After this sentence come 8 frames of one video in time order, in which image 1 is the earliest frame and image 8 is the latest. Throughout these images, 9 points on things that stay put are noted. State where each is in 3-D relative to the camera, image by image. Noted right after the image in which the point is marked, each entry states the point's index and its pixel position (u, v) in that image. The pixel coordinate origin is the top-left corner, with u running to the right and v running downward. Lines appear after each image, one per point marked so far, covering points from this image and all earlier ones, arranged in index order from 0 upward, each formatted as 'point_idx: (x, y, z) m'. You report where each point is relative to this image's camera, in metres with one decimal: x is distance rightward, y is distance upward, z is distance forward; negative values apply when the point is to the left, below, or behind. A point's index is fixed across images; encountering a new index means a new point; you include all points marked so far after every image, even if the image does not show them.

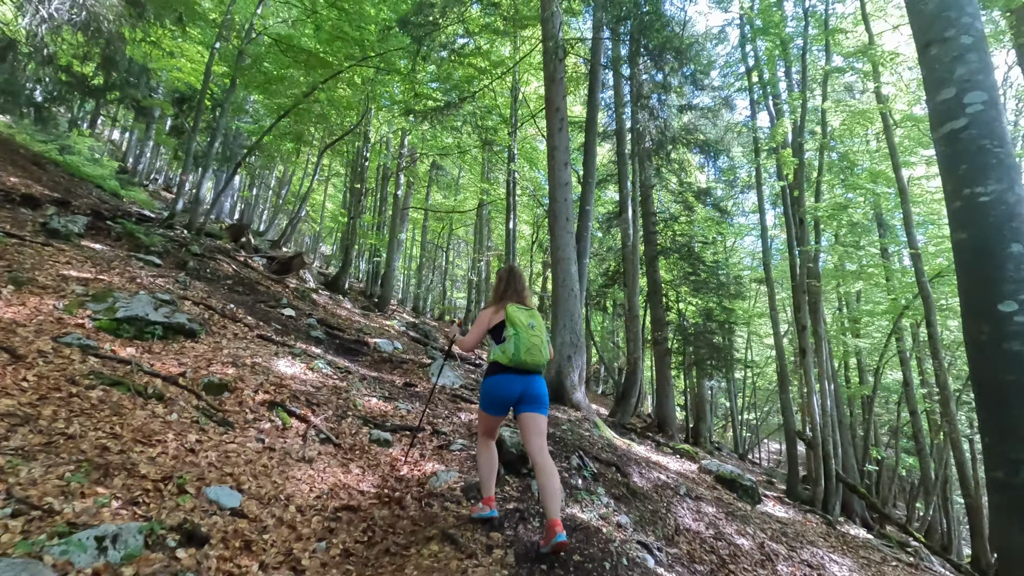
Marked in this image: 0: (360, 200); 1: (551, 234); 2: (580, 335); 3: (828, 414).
0: (-4.8, +2.8, +16.5) m
1: (+0.5, +0.7, +7.1) m
2: (+0.9, -0.6, +6.7) m
3: (+6.2, -2.5, +10.2) m
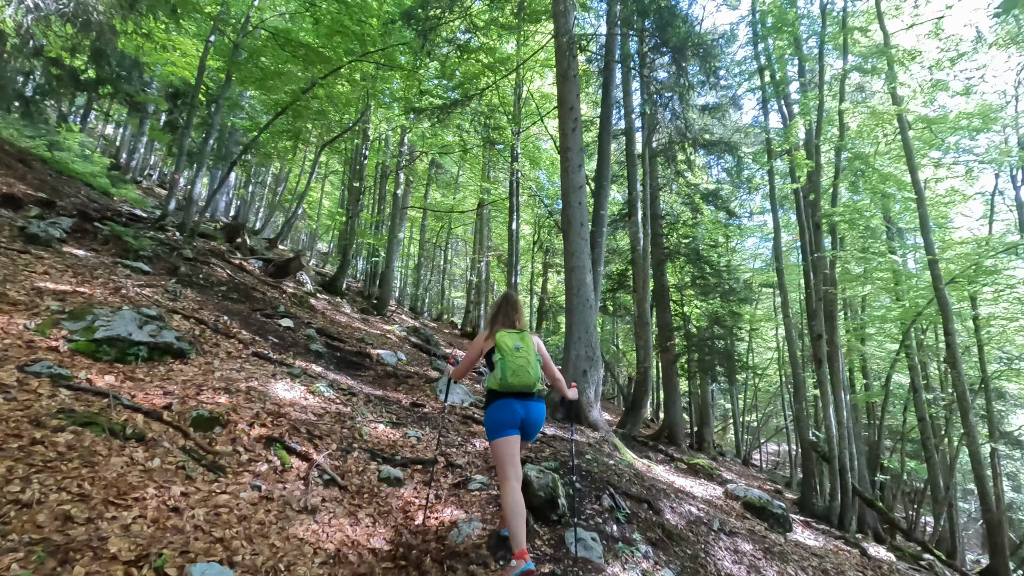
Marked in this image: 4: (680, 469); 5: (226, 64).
0: (-4.7, +2.7, +16.1) m
1: (+0.7, +0.6, +6.7) m
2: (+1.0, -0.8, +6.4) m
3: (+6.3, -2.6, +9.9) m
4: (+2.3, -2.5, +7.1) m
5: (-5.9, +4.6, +10.8) m
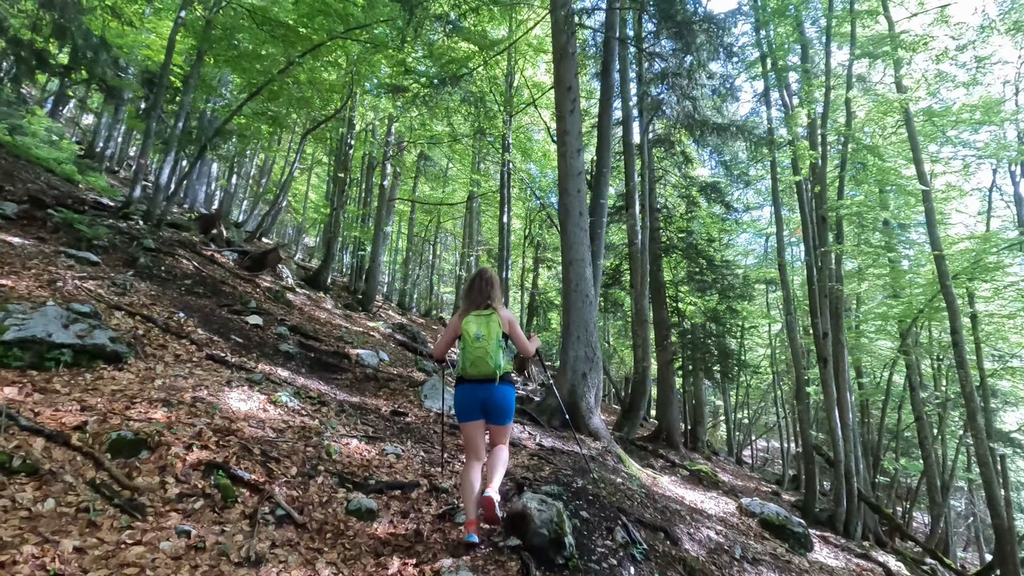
0: (-5.0, +2.9, +15.4) m
1: (+0.6, +0.7, +6.2) m
2: (+1.0, -0.7, +5.9) m
3: (+6.1, -2.5, +9.5) m
4: (+2.2, -2.4, +6.6) m
5: (-6.1, +4.7, +10.1) m
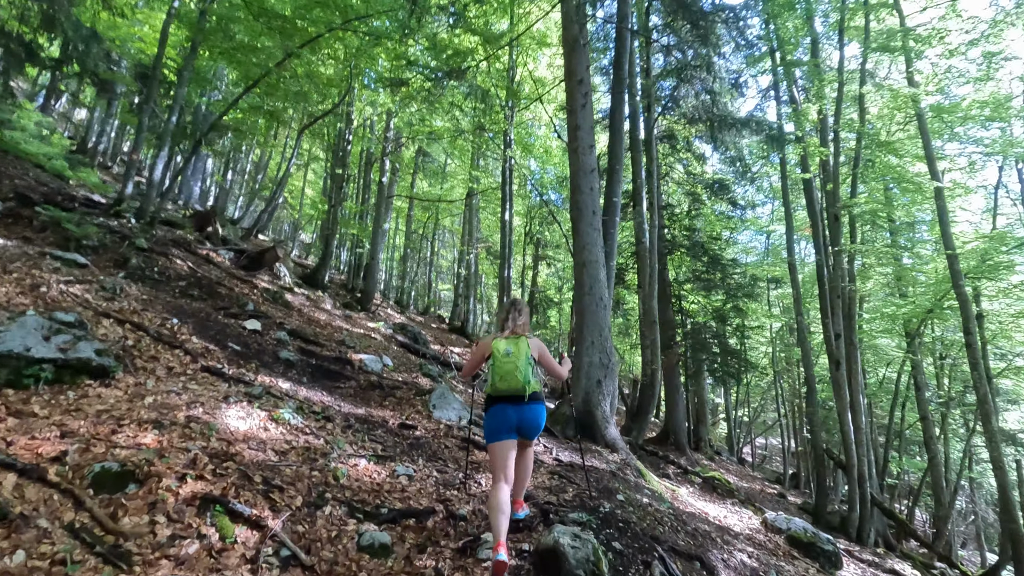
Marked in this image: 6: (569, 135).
0: (-4.9, +2.9, +15.1) m
1: (+0.7, +0.7, +5.9) m
2: (+1.1, -0.7, +5.6) m
3: (+6.2, -2.6, +9.3) m
4: (+2.3, -2.5, +6.4) m
5: (-6.0, +4.7, +9.8) m
6: (+0.7, +1.8, +6.2) m
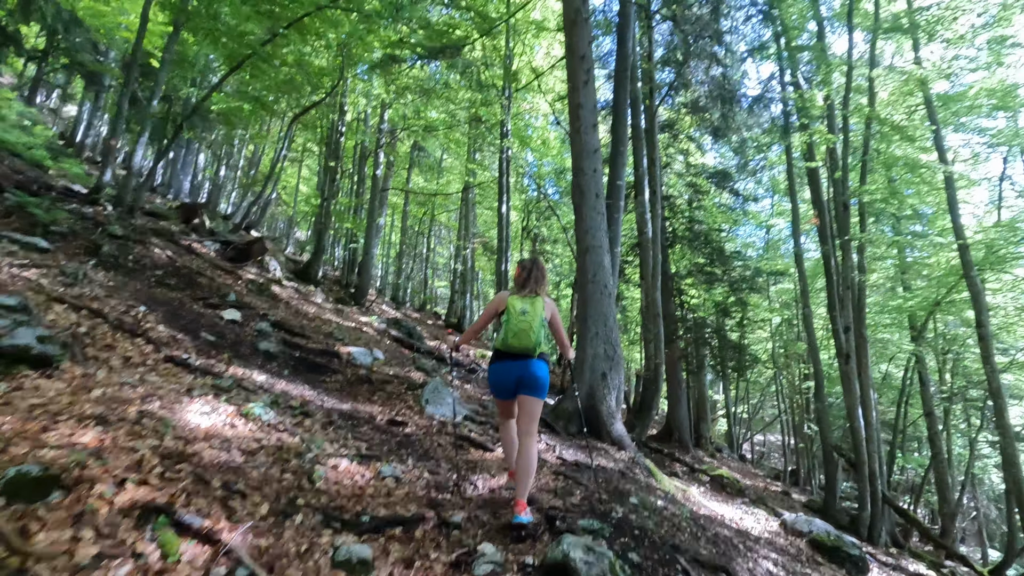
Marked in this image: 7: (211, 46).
0: (-5.0, +3.1, +14.7) m
1: (+0.7, +0.8, +5.6) m
2: (+1.1, -0.6, +5.3) m
3: (+6.2, -2.4, +9.0) m
4: (+2.3, -2.3, +6.1) m
5: (-6.0, +4.9, +9.4) m
6: (+0.6, +1.9, +5.8) m
7: (-5.8, +4.6, +10.0) m
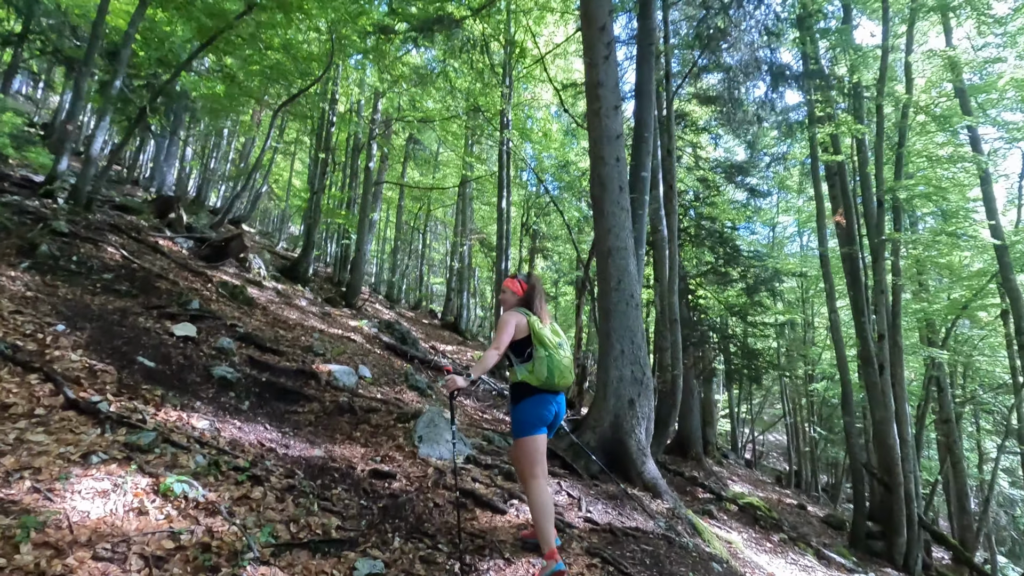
0: (-5.0, +3.1, +13.9) m
1: (+0.8, +0.7, +4.8) m
2: (+1.1, -0.7, +4.5) m
3: (+6.2, -2.5, +8.3) m
4: (+2.4, -2.4, +5.3) m
5: (-6.0, +4.9, +8.5) m
6: (+0.7, +1.9, +5.0) m
7: (-5.7, +4.6, +9.1) m
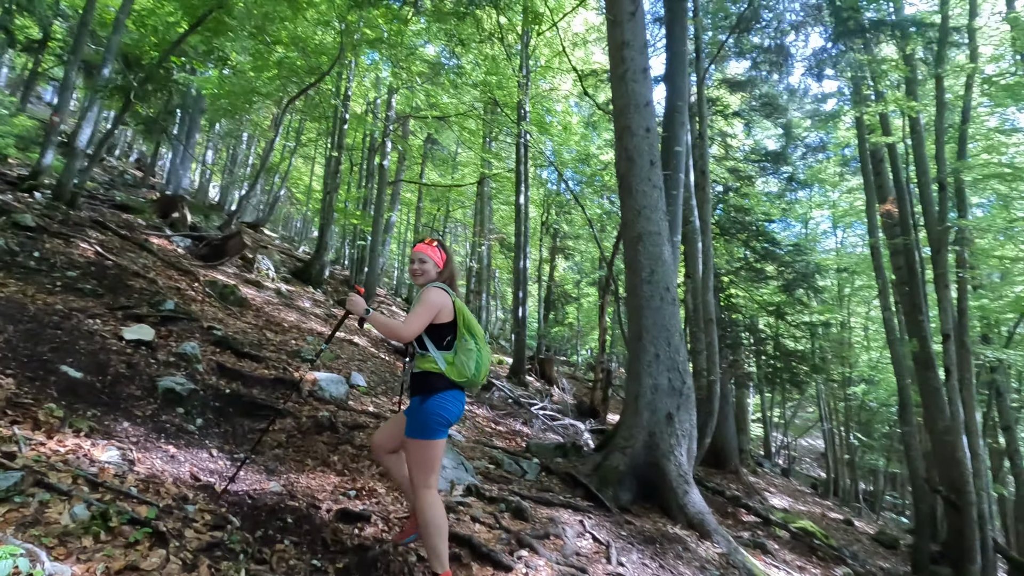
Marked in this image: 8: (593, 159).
0: (-4.5, +3.0, +13.4) m
1: (+0.9, +0.8, +4.1) m
2: (+1.2, -0.6, +3.8) m
3: (+6.5, -2.4, +7.3) m
4: (+2.5, -2.3, +4.5) m
5: (-5.8, +4.8, +8.1) m
6: (+0.8, +1.9, +4.3) m
7: (-5.4, +4.6, +8.7) m
8: (+2.3, +3.6, +14.8) m
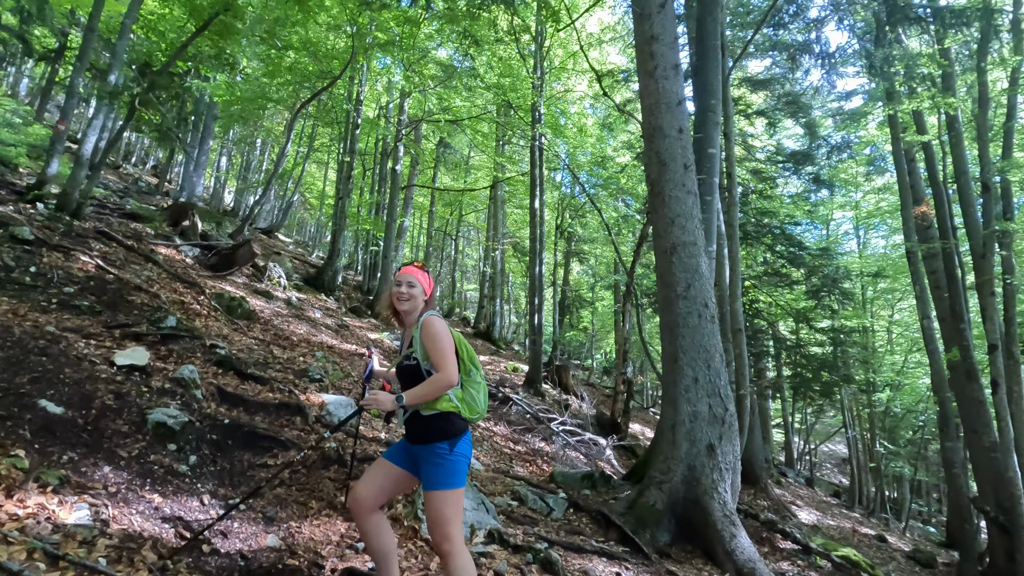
0: (-4.2, +2.8, +13.2) m
1: (+1.0, +0.7, +3.7) m
2: (+1.4, -0.7, +3.4) m
3: (+6.7, -2.5, +6.8) m
4: (+2.7, -2.4, +4.1) m
5: (-5.5, +4.7, +8.0) m
6: (+1.0, +1.8, +4.0) m
7: (-5.2, +4.4, +8.6) m
8: (+2.7, +3.5, +14.5) m
